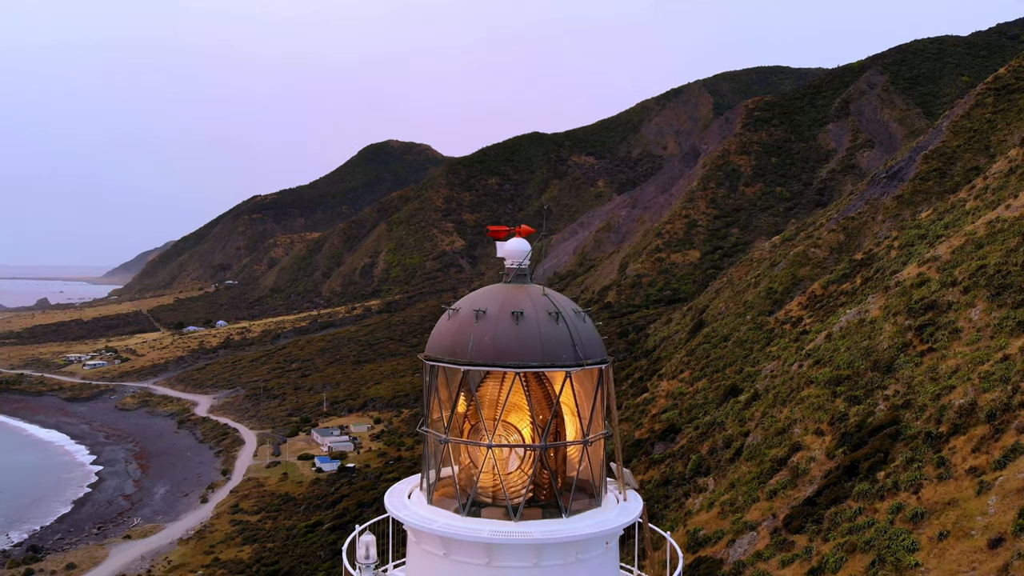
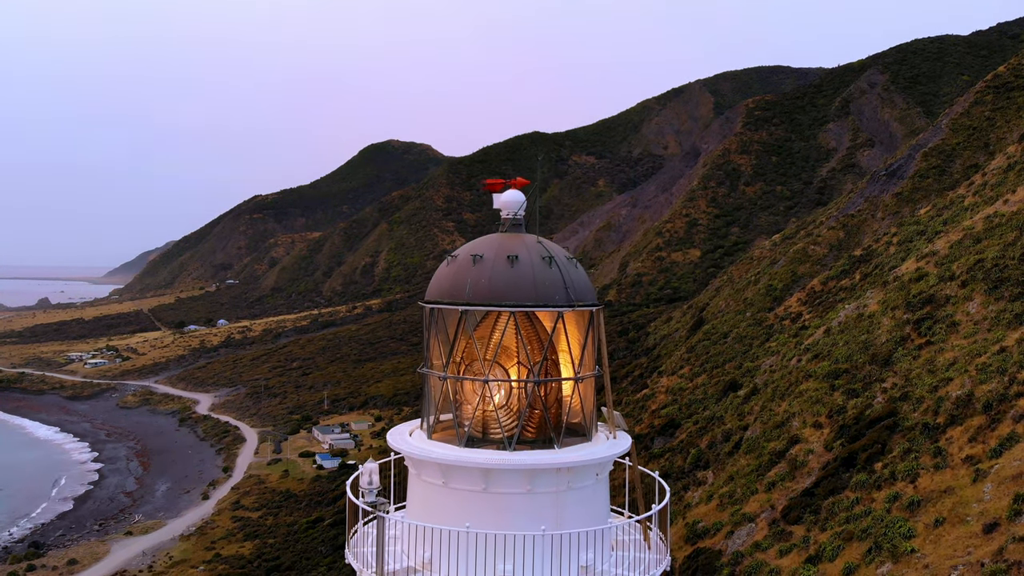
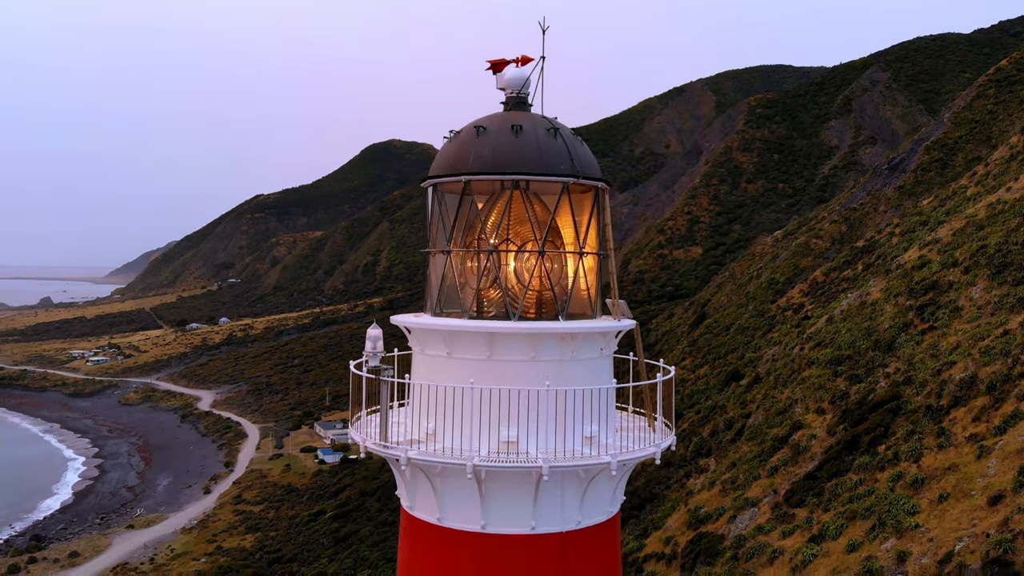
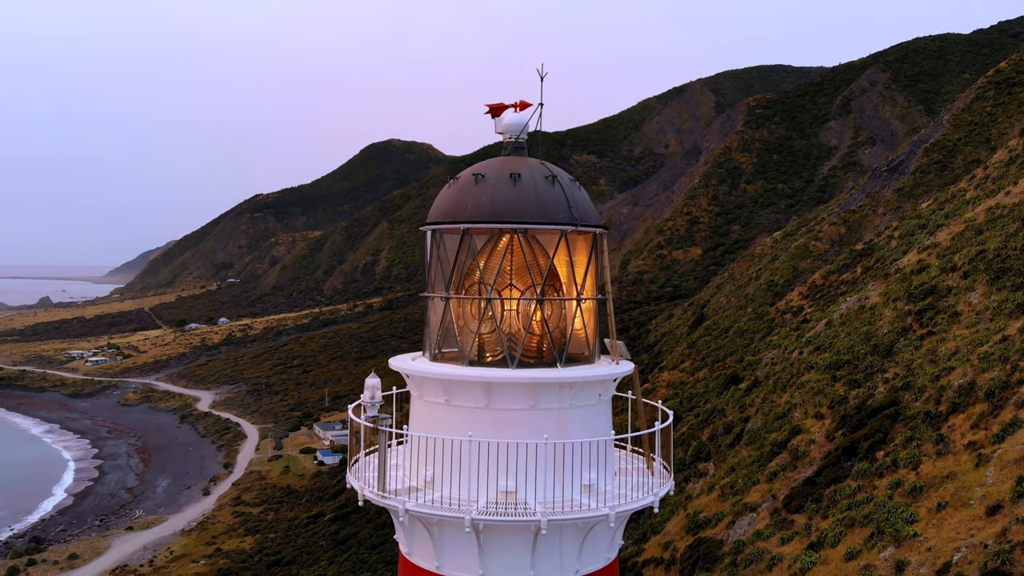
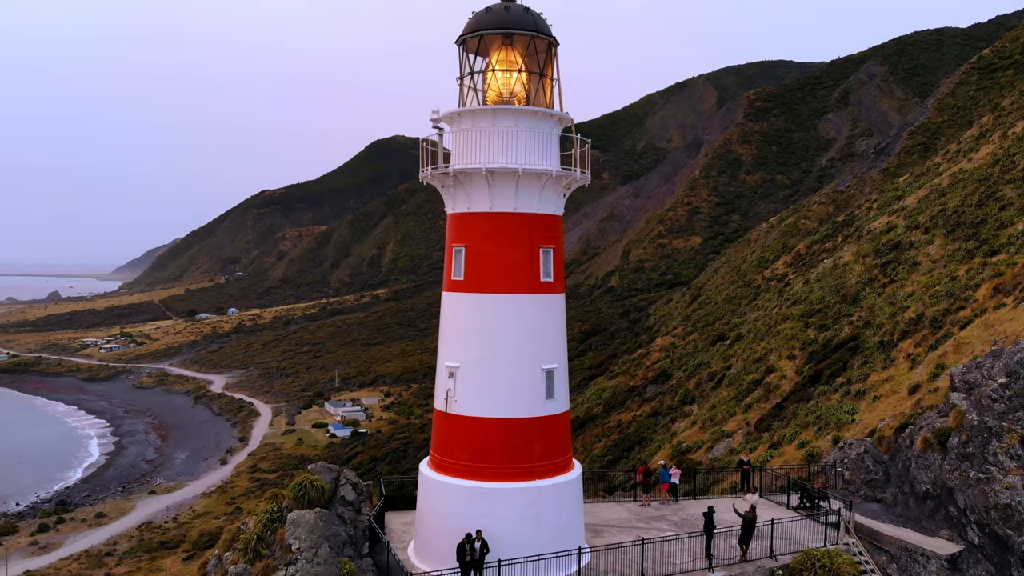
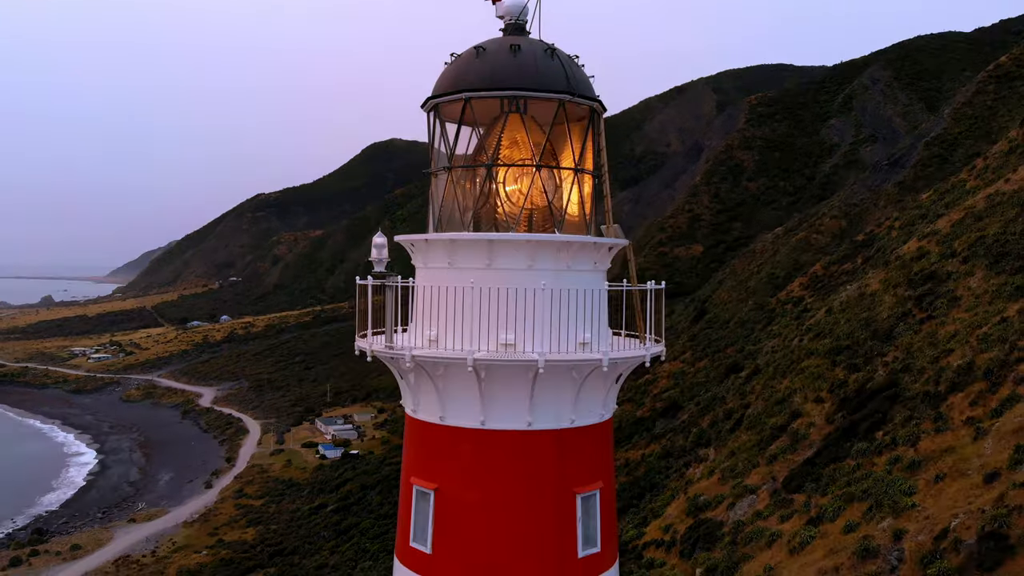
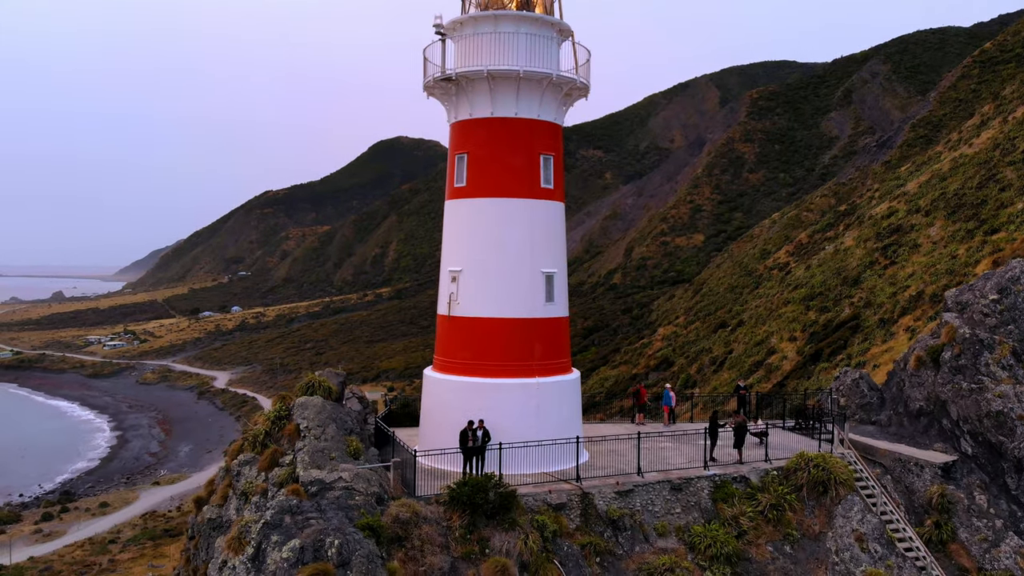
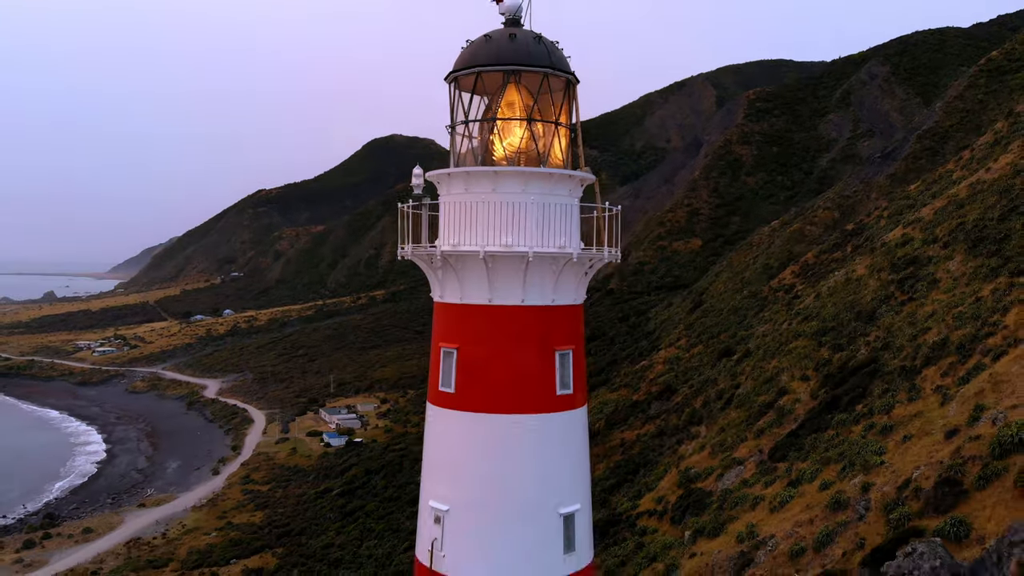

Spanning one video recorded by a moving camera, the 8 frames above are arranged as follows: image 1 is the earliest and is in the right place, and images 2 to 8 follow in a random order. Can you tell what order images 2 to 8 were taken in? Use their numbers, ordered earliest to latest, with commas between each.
2, 4, 3, 6, 8, 5, 7
